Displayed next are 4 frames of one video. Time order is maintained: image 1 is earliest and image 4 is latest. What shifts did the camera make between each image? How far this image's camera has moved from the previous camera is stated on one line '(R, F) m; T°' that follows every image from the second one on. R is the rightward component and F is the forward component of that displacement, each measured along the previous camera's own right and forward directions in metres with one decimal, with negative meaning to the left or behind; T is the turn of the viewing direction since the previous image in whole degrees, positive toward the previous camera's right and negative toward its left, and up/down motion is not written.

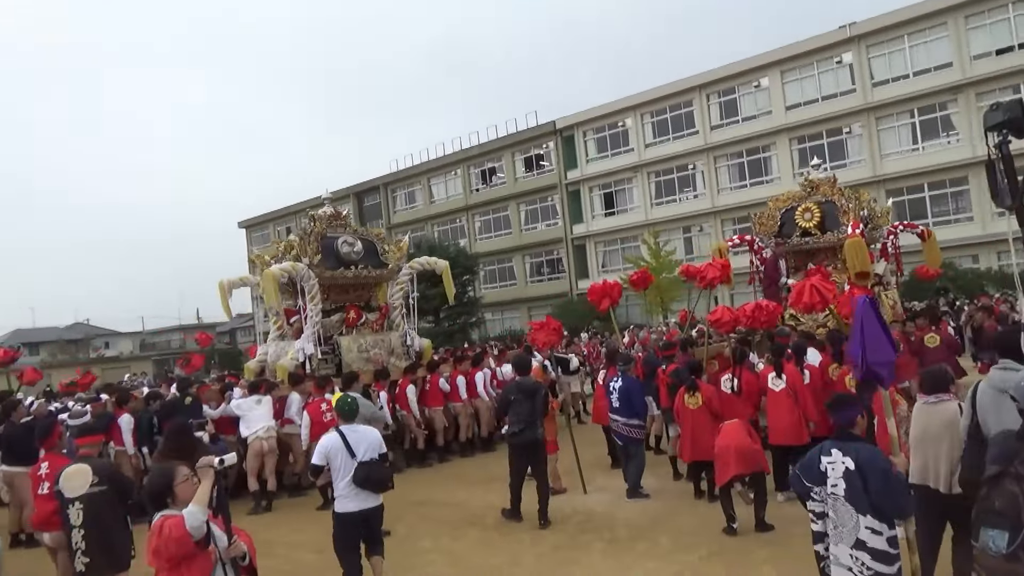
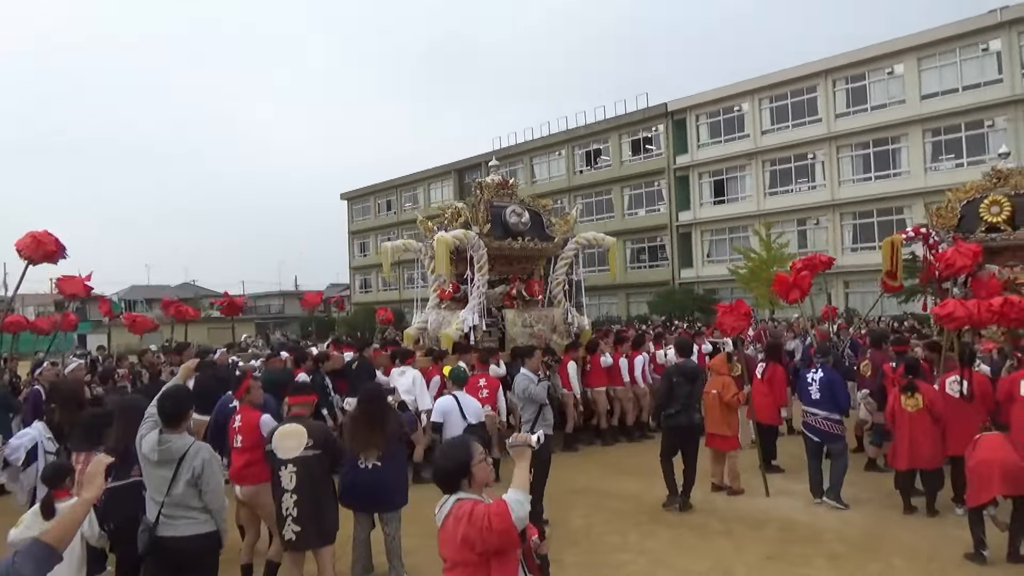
(-1.1, +0.5) m; -6°
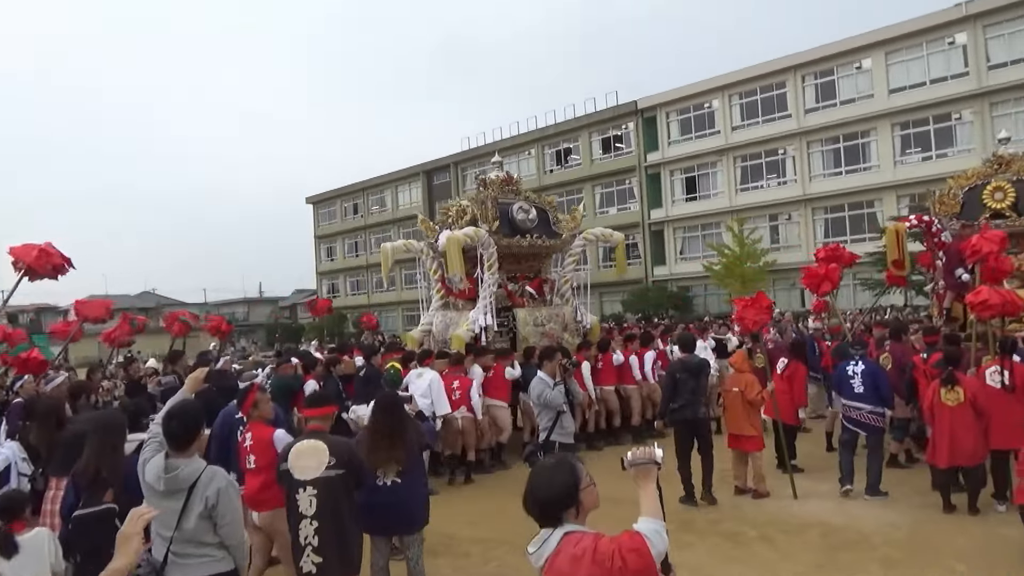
(-0.4, +0.5) m; +3°
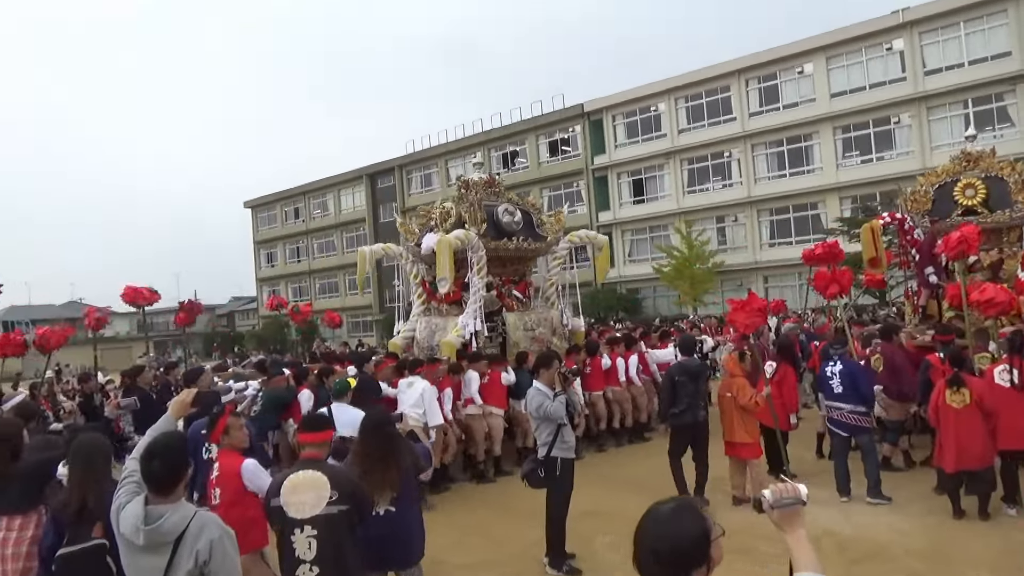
(-0.4, +0.5) m; +4°
